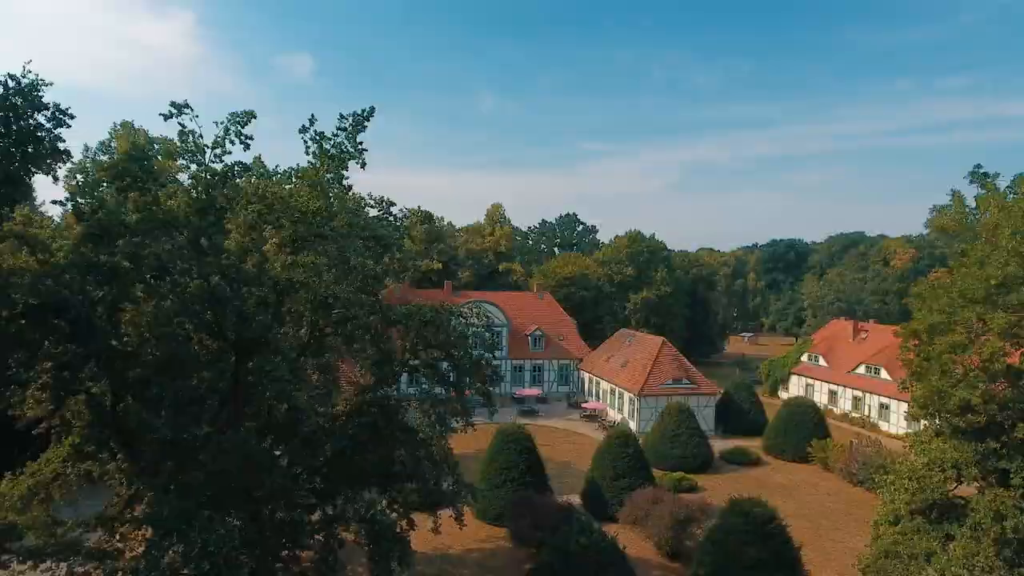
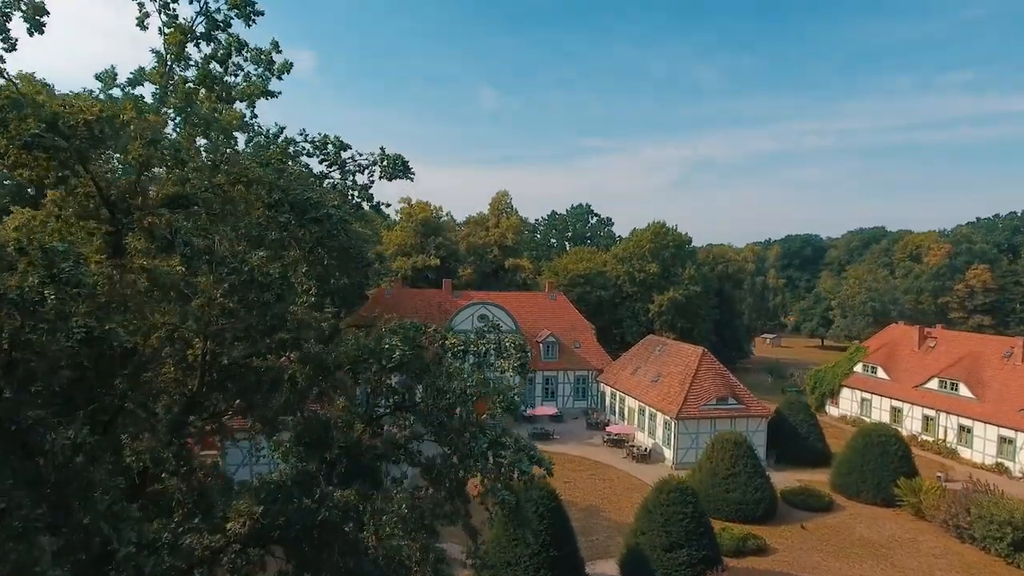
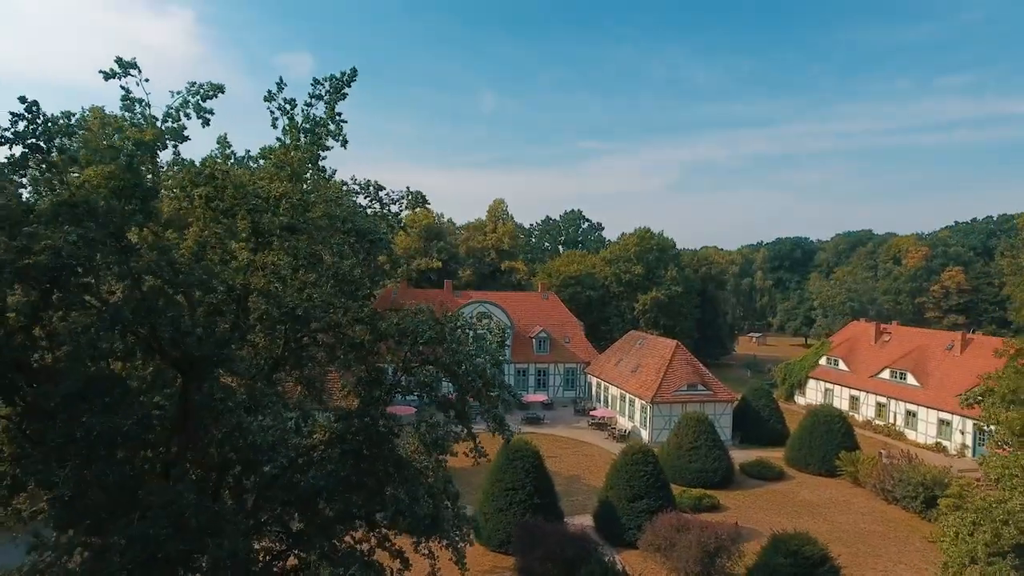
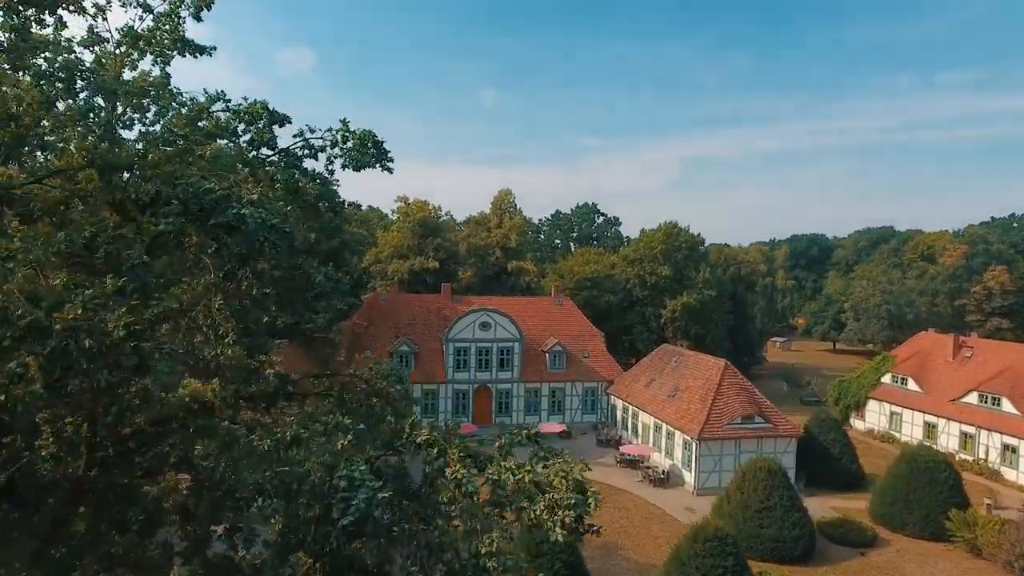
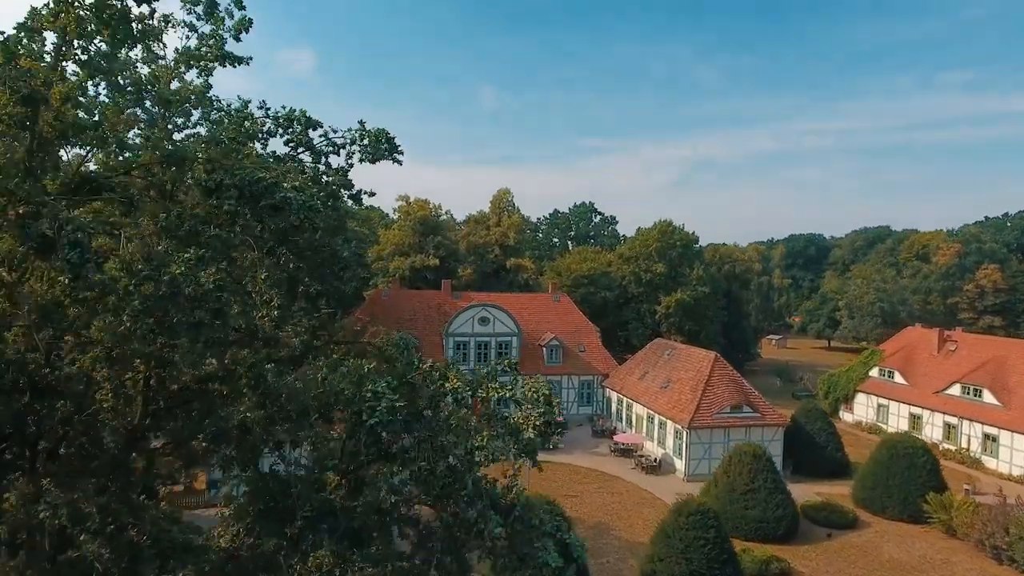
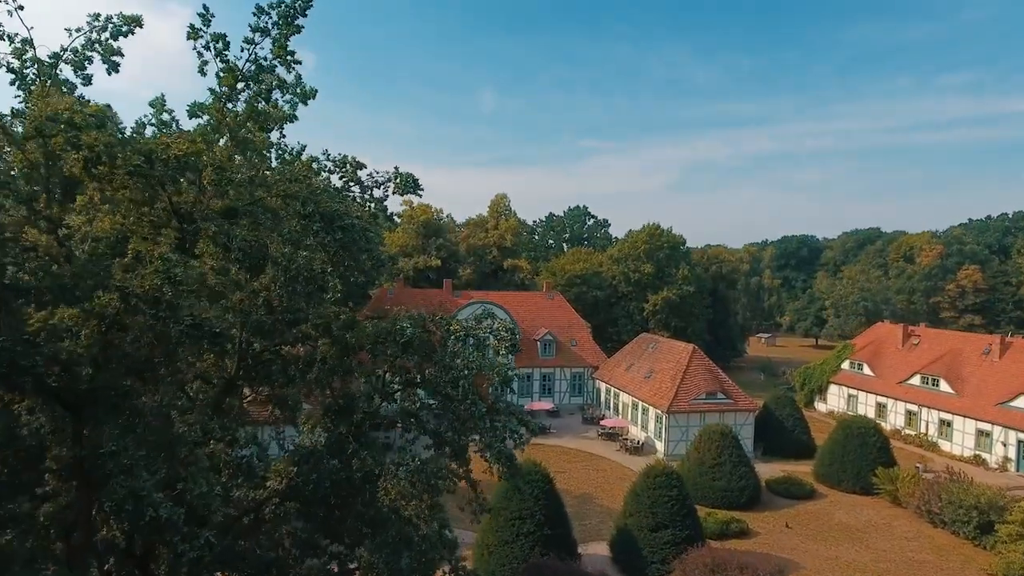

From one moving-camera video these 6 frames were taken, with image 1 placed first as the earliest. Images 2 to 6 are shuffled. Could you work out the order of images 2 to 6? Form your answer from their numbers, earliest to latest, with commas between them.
3, 6, 2, 5, 4
